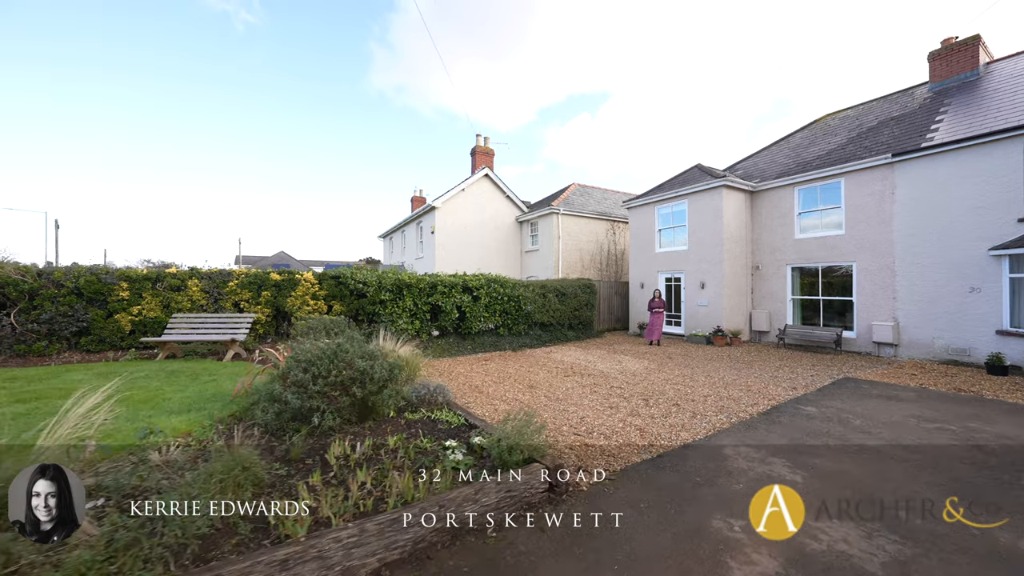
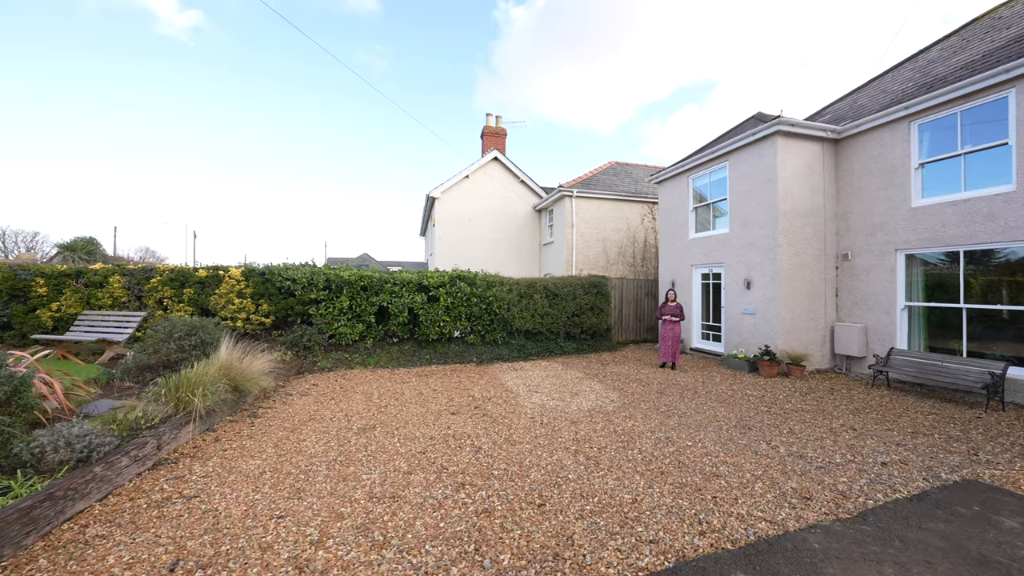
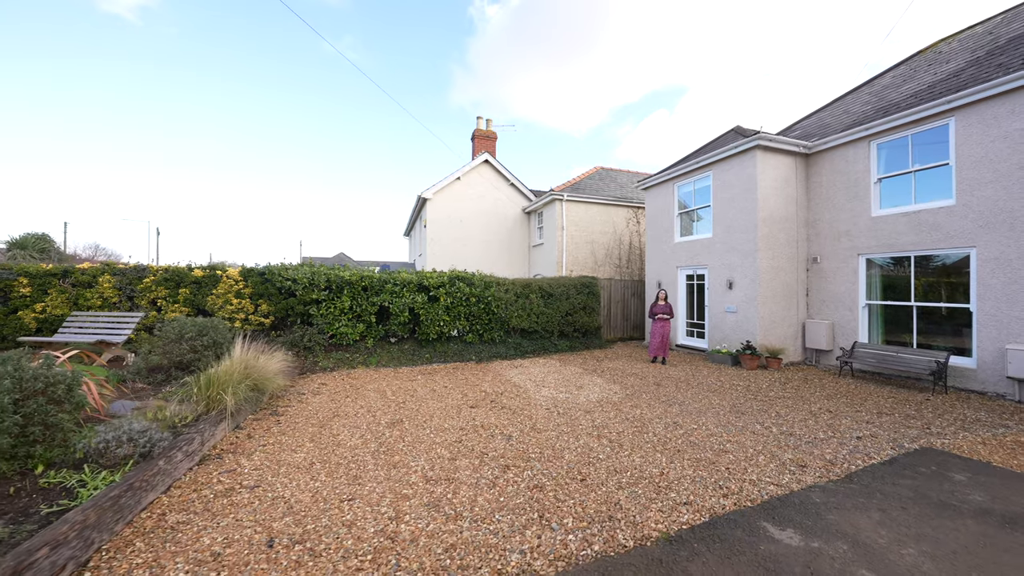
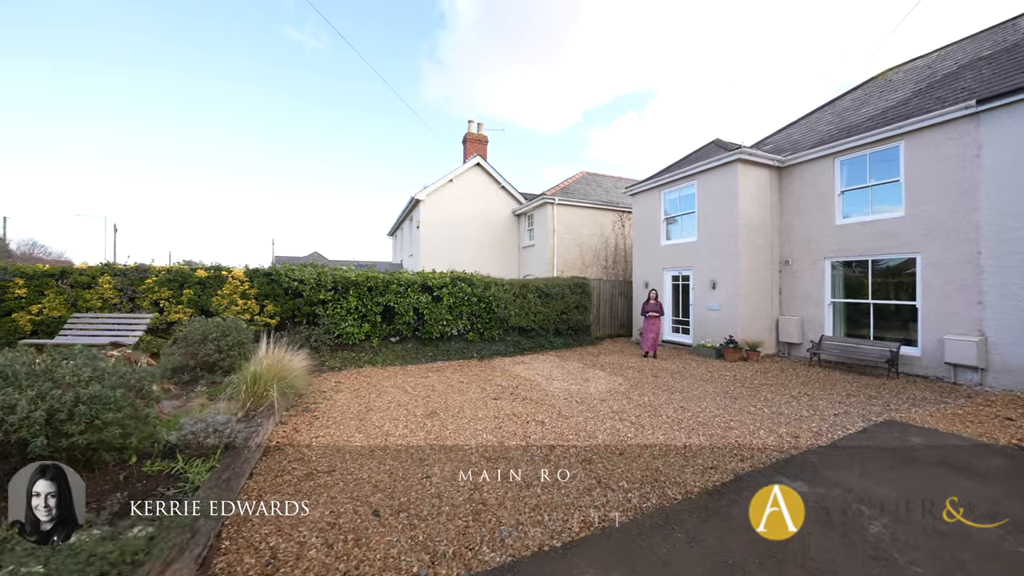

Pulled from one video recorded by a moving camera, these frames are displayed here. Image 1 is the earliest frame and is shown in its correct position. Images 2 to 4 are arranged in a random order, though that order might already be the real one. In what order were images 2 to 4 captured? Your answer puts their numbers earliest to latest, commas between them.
4, 3, 2
